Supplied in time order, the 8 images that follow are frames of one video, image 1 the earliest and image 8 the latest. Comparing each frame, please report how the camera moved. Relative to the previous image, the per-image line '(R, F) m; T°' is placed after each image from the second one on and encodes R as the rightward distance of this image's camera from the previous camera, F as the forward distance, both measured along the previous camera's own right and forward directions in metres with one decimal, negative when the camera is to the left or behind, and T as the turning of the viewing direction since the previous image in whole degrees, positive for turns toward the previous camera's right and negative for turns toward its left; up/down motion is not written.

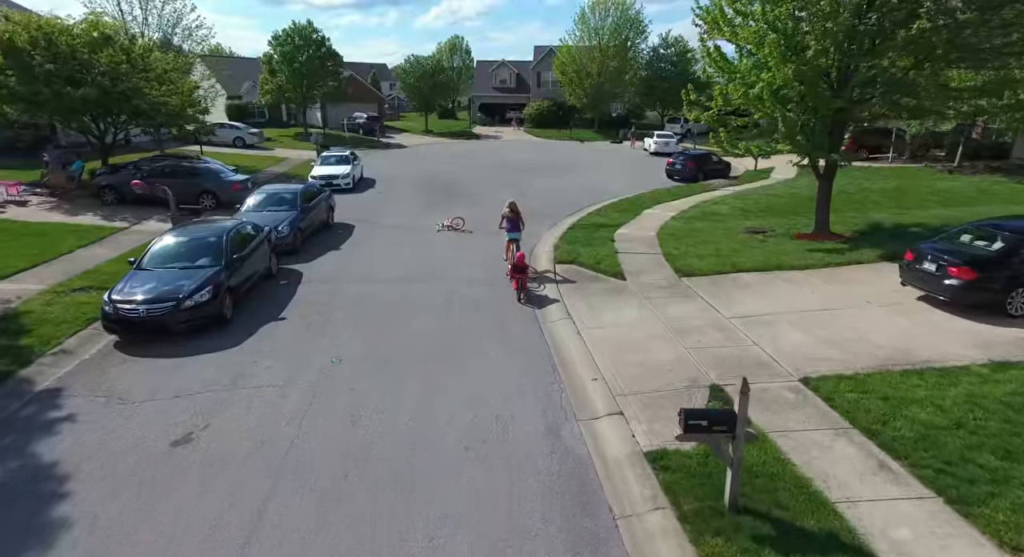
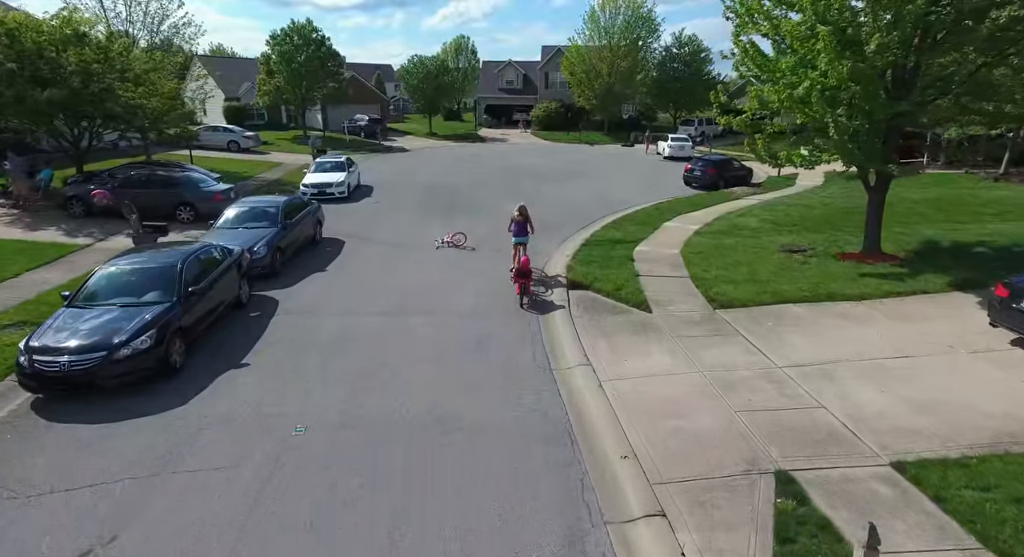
(0.0, +1.5) m; -1°
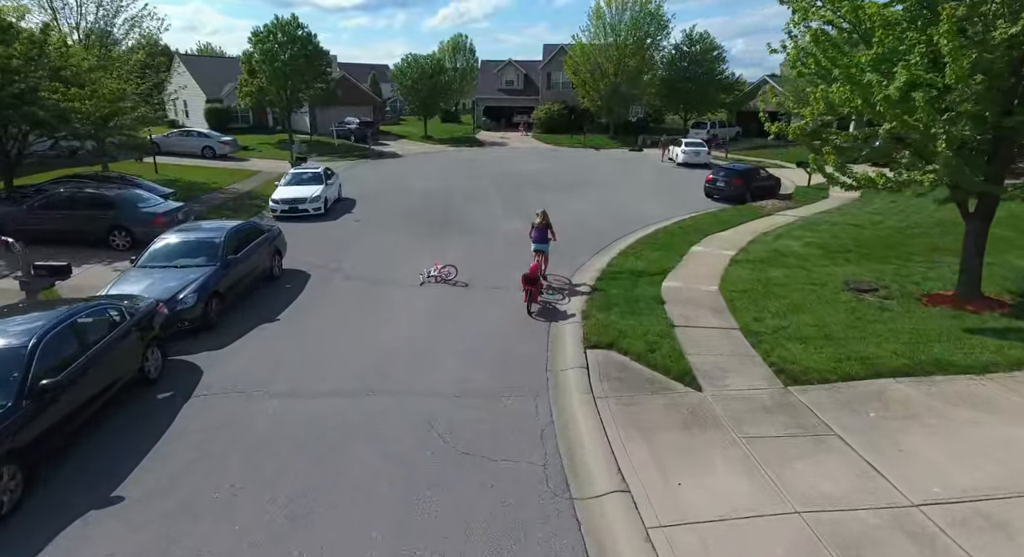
(0.0, +2.5) m; 0°
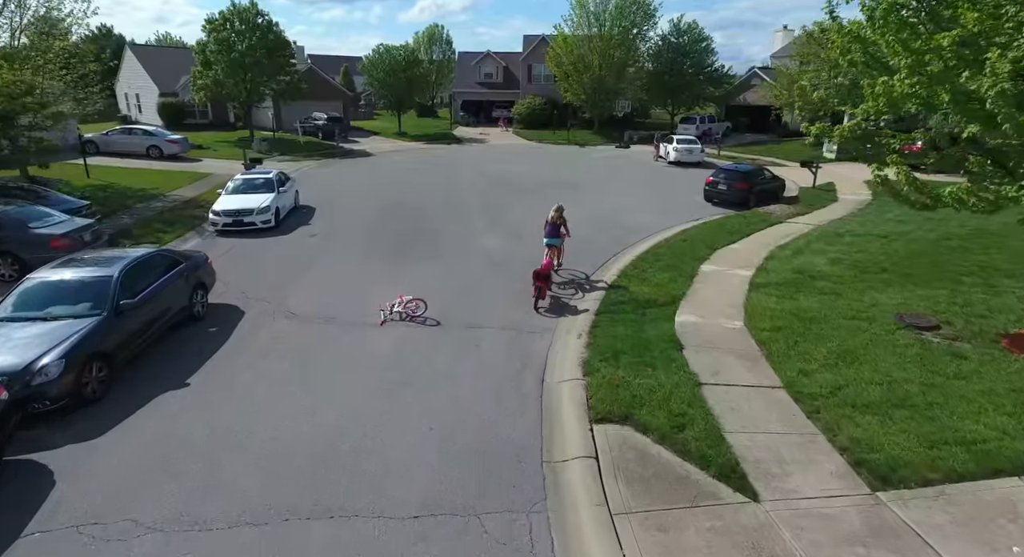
(0.0, +2.1) m; +2°
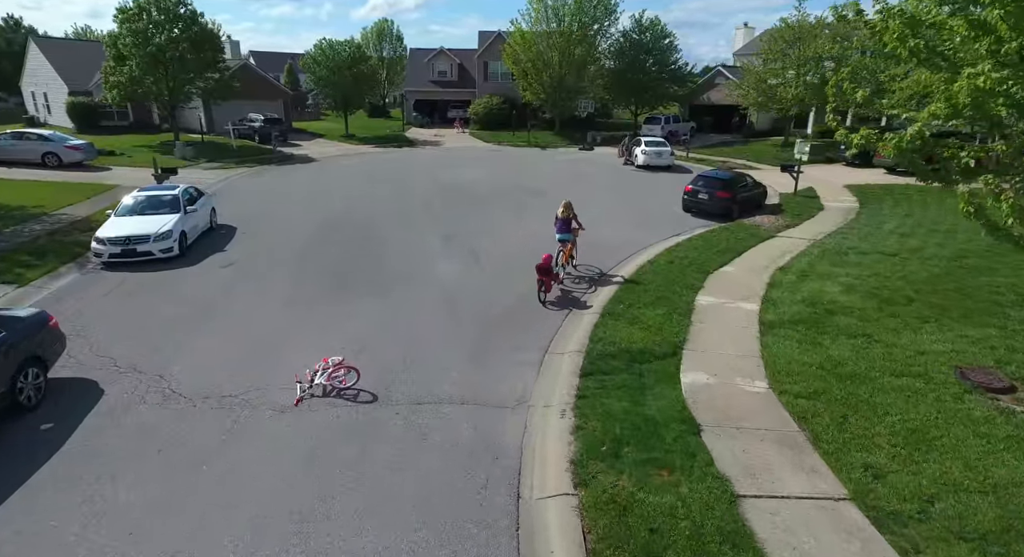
(0.0, +2.2) m; +4°
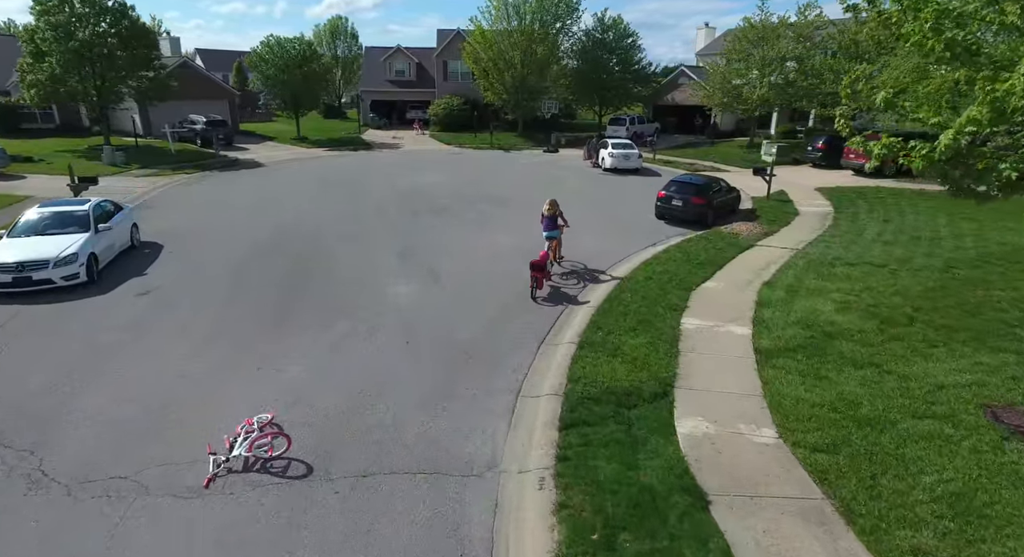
(0.0, +1.2) m; +4°
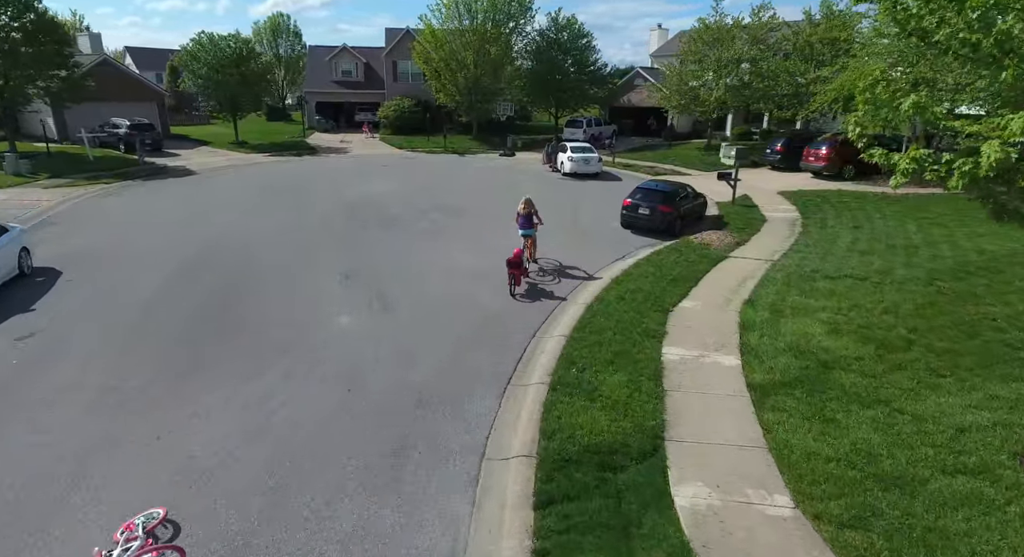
(0.0, +1.2) m; +4°
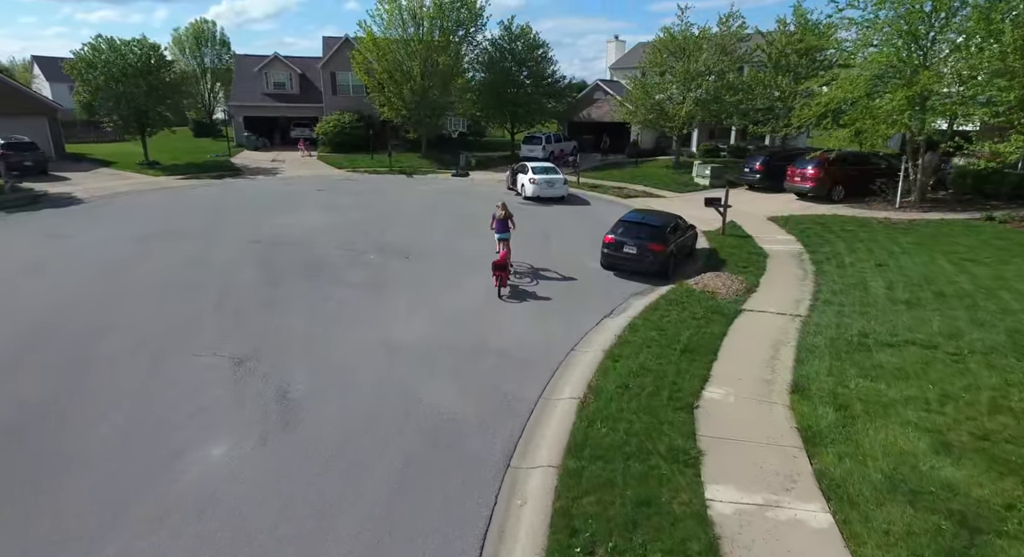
(0.0, +3.1) m; +5°
